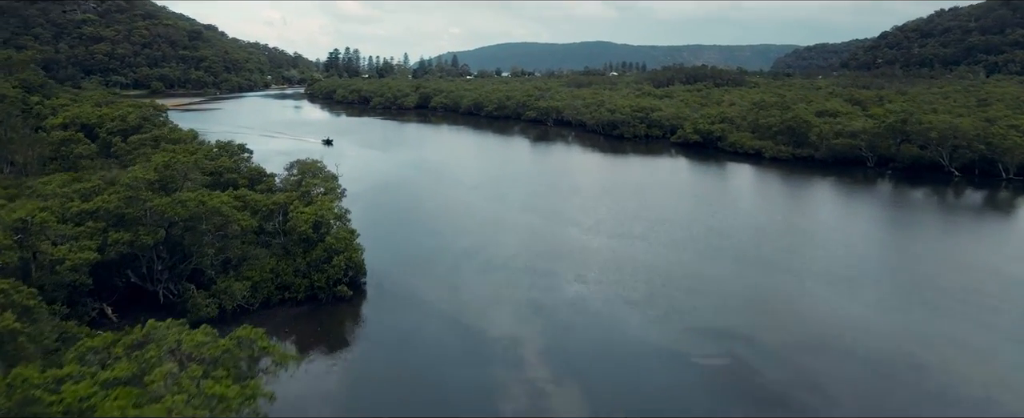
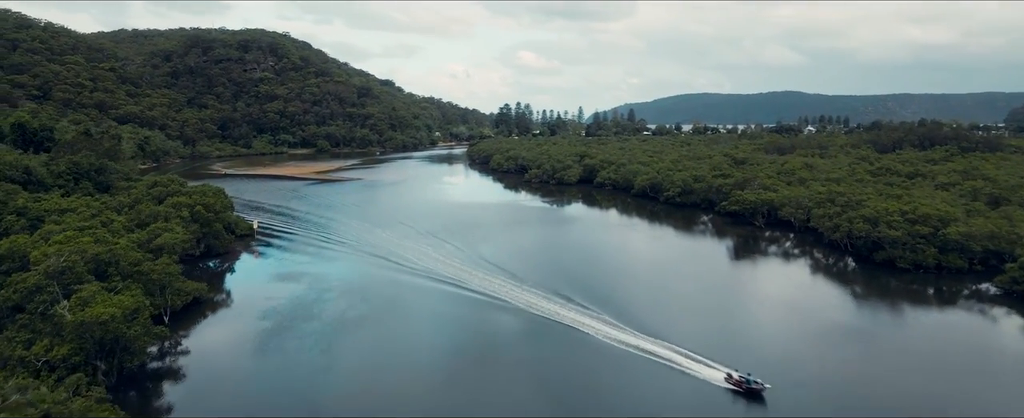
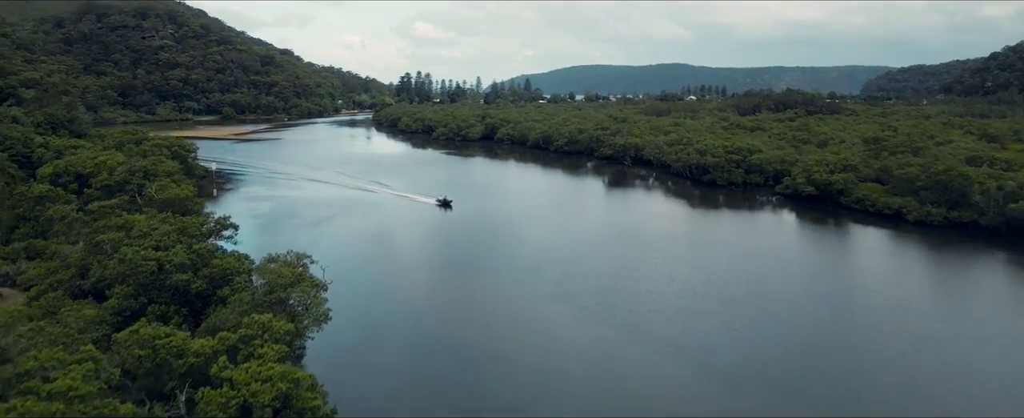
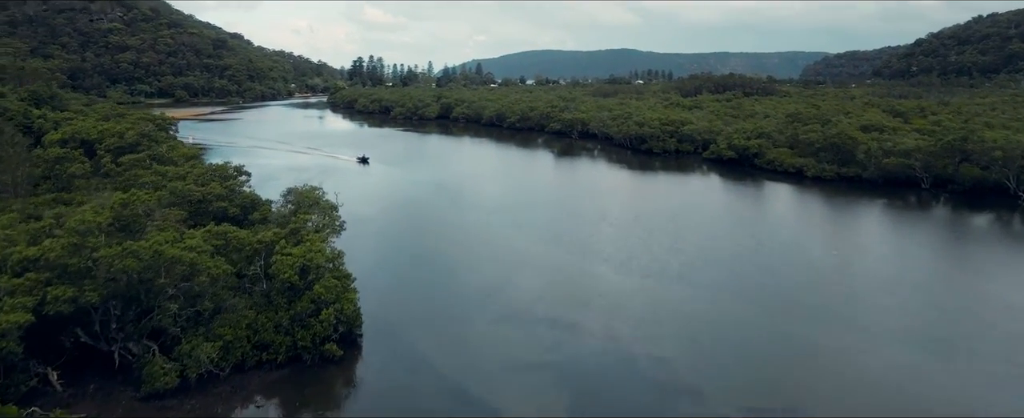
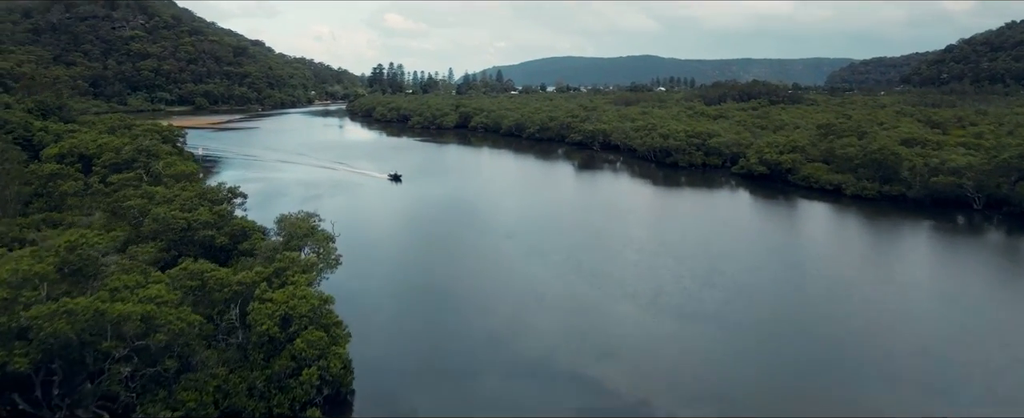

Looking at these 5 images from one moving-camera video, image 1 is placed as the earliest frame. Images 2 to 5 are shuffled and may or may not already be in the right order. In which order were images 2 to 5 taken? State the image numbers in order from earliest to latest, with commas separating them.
4, 5, 3, 2
